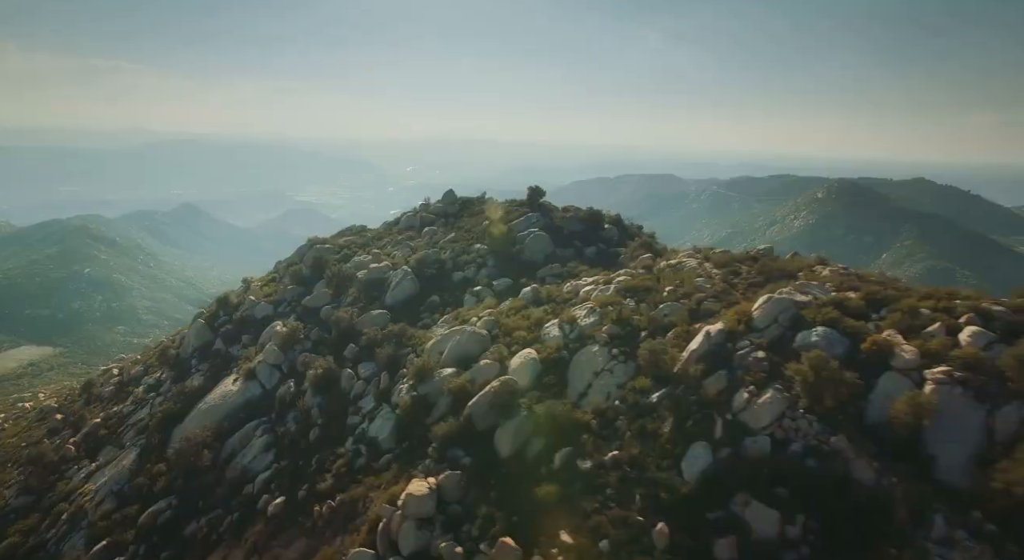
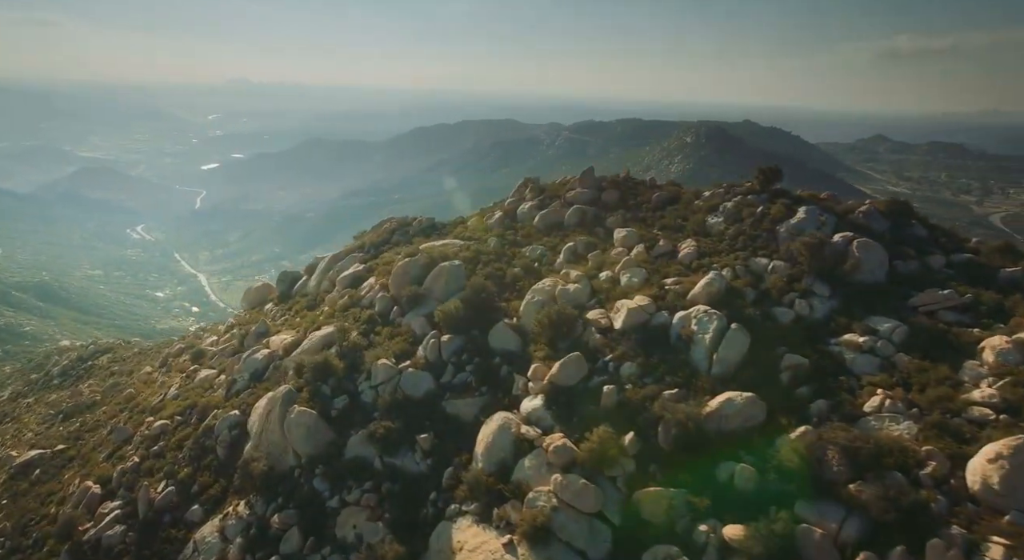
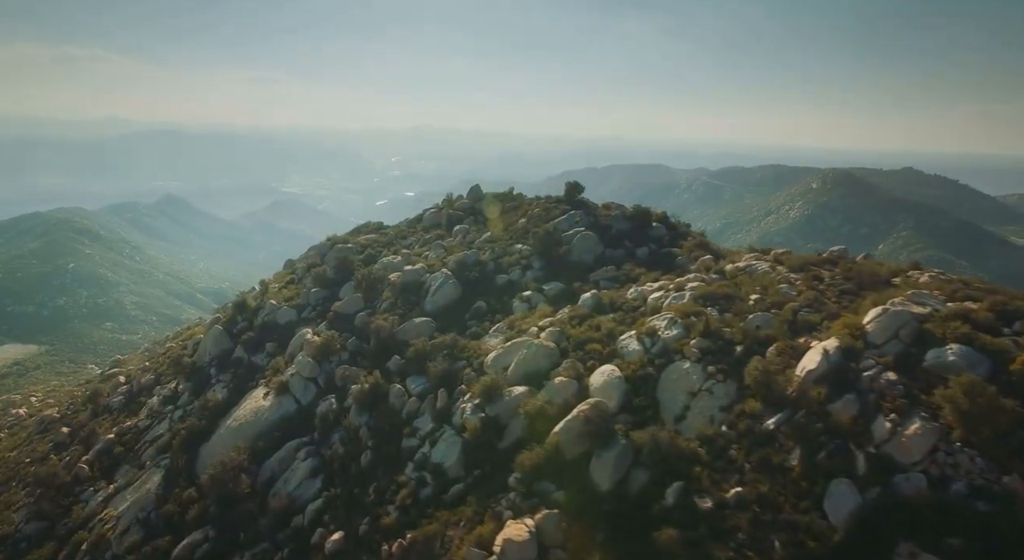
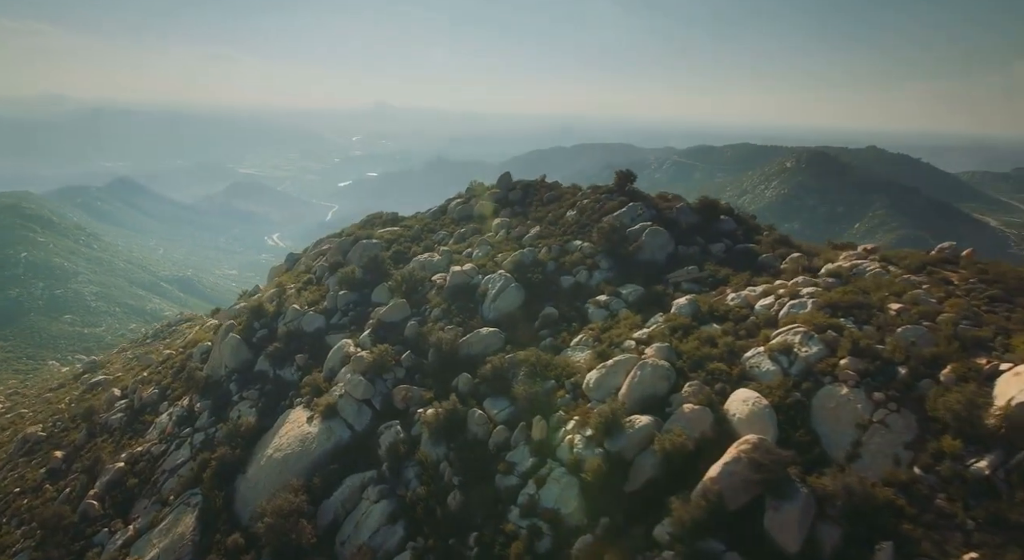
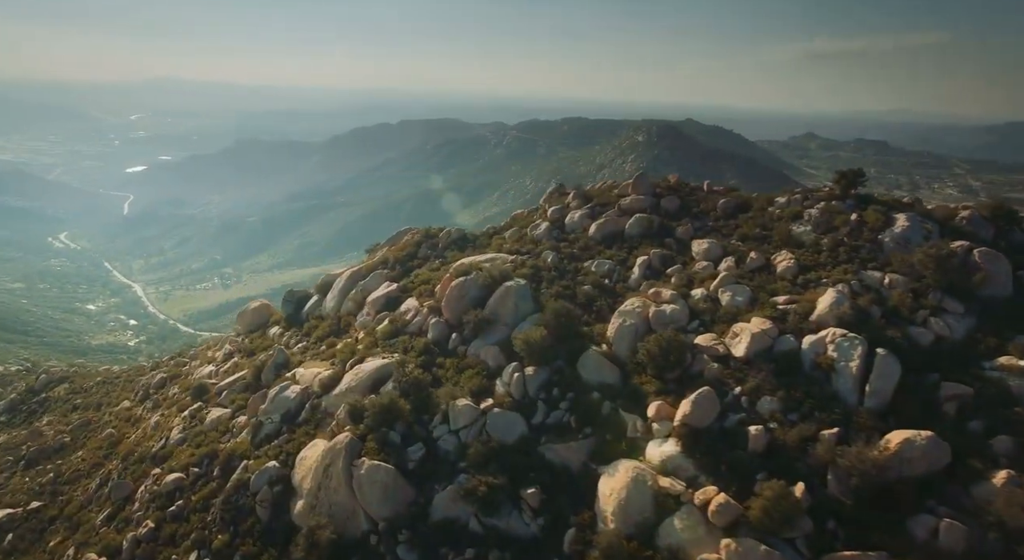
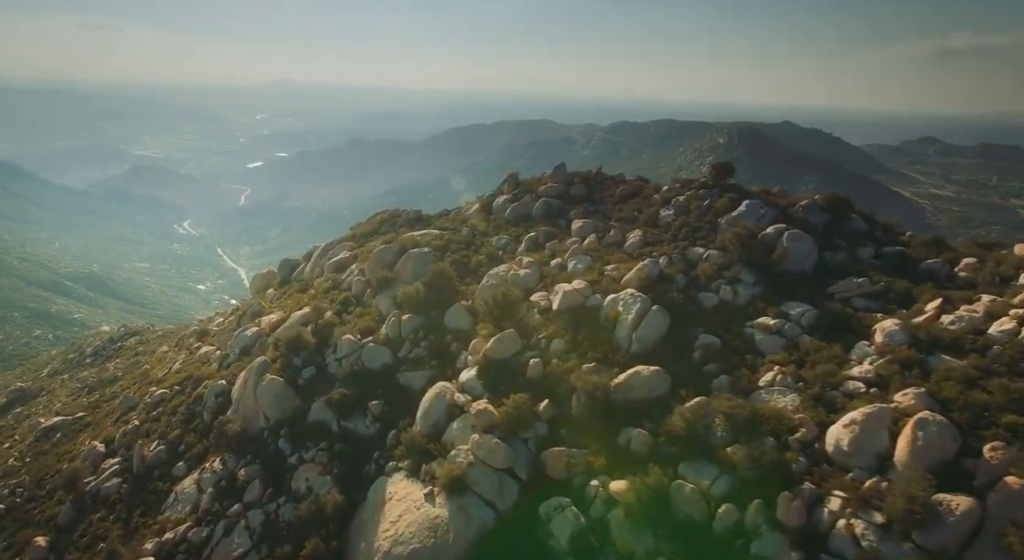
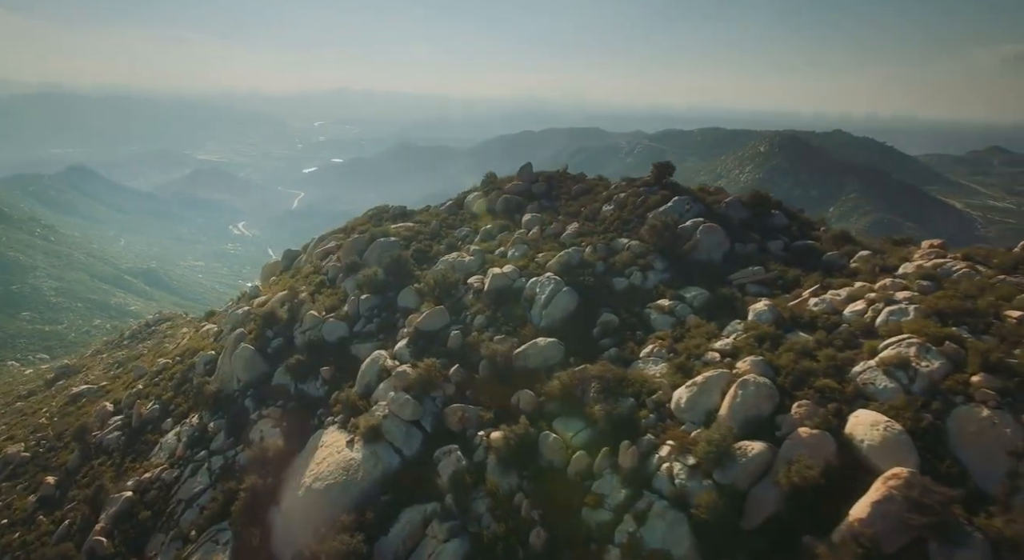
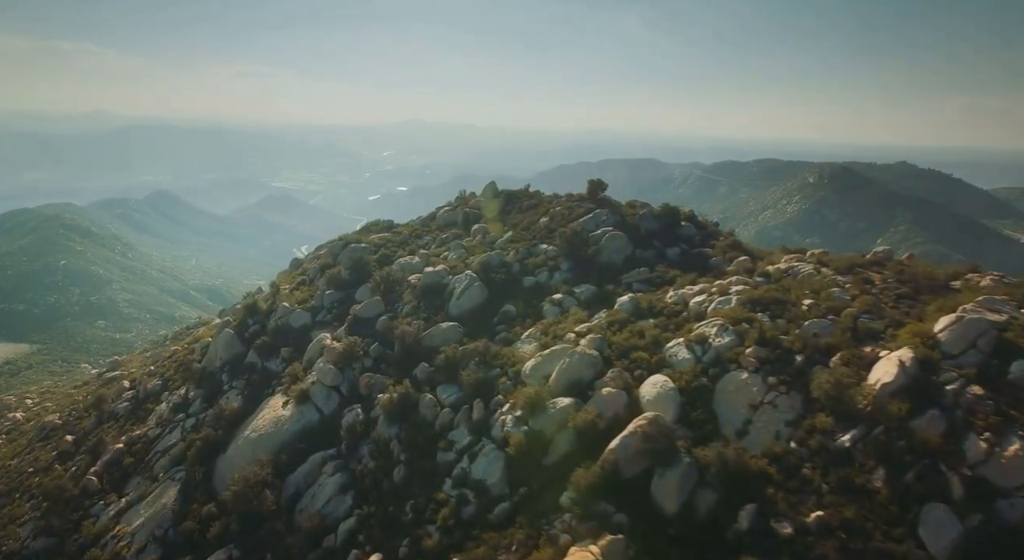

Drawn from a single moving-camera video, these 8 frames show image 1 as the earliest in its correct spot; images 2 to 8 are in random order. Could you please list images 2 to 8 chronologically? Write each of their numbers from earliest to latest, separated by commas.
3, 8, 4, 7, 6, 2, 5
